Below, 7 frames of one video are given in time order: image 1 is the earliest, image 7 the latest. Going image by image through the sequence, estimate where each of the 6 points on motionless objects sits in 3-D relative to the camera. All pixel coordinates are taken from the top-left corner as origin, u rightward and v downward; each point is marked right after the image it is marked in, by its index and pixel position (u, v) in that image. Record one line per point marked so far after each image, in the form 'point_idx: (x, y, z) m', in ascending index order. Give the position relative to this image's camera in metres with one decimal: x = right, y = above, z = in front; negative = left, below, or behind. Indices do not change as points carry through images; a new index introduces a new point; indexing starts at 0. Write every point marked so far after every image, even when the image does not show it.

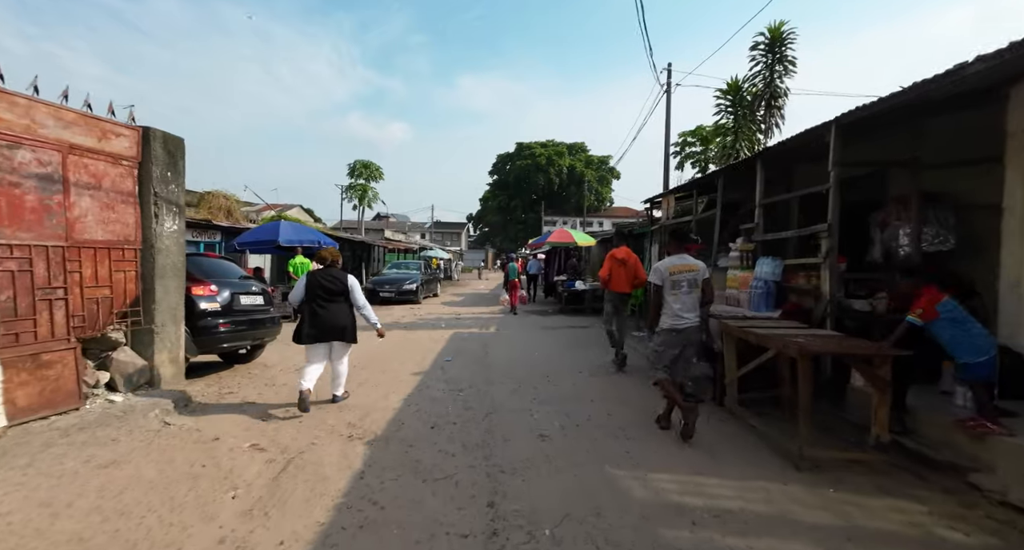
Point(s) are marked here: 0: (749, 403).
0: (+2.2, -1.2, +4.6) m
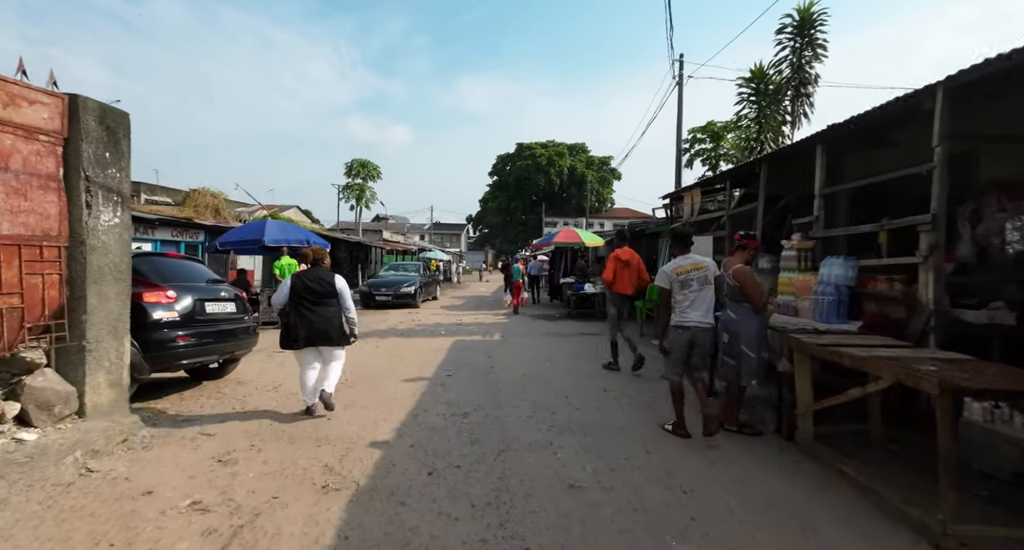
0: (+2.3, -1.2, +3.7) m
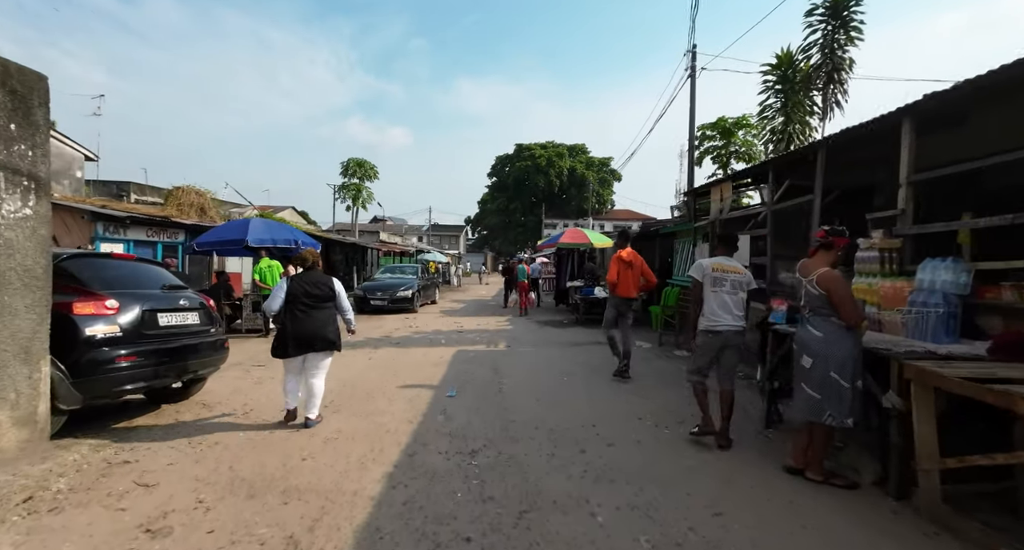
0: (+2.5, -1.3, +2.8) m
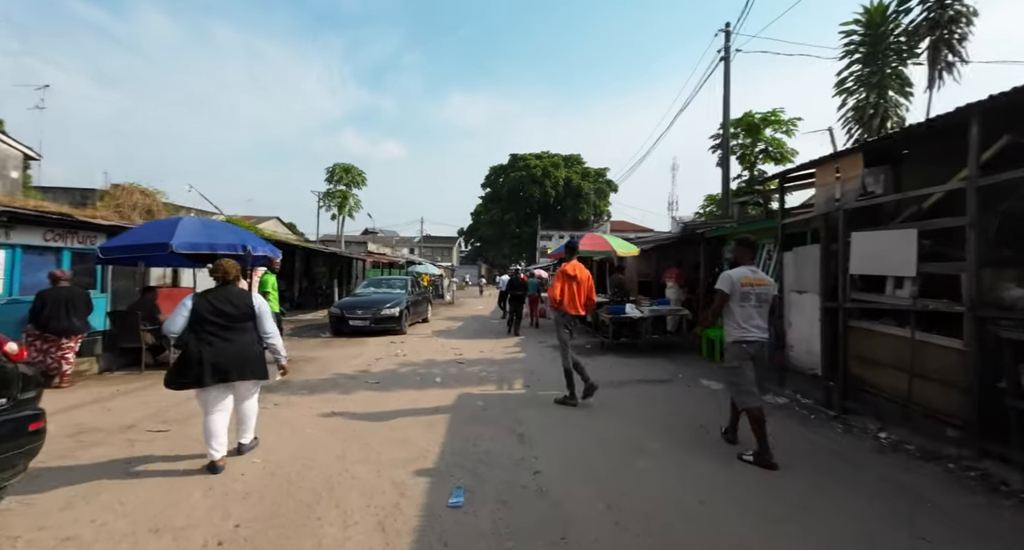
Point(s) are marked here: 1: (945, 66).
0: (+2.9, -1.3, +0.4) m
1: (+6.8, +3.3, +7.7) m
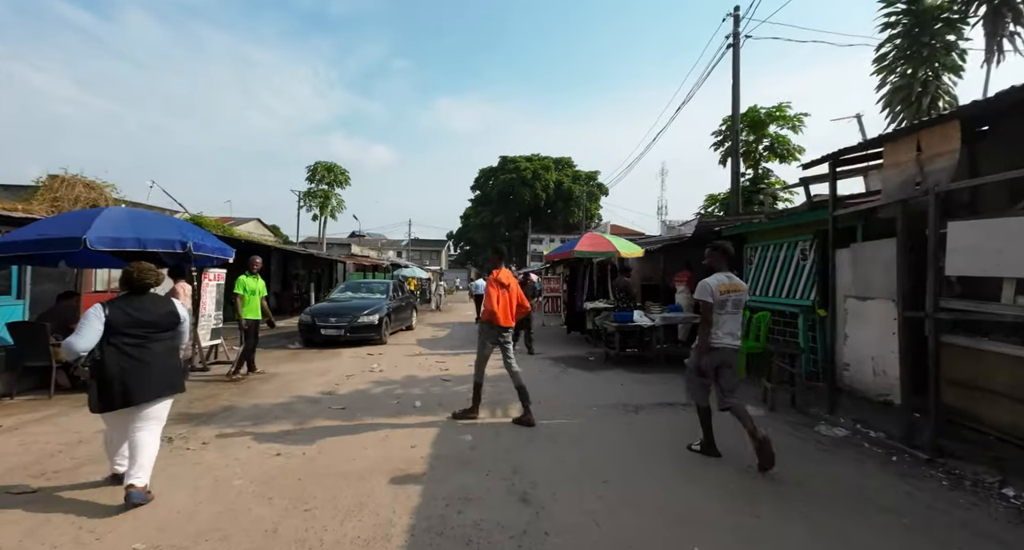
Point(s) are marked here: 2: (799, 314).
0: (+2.9, -1.3, -0.8) m
1: (+6.7, +3.2, +6.6) m
2: (+4.1, -0.6, +7.1) m
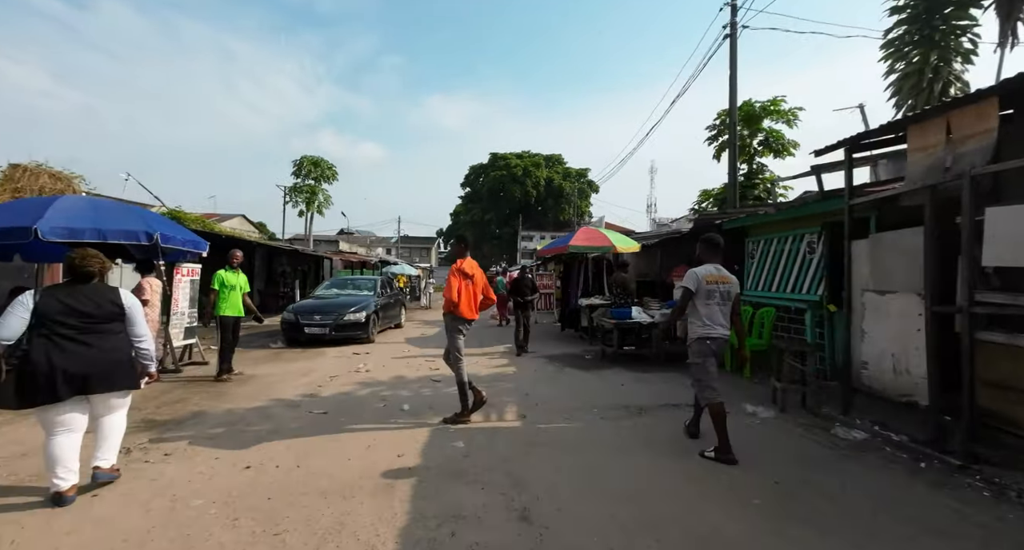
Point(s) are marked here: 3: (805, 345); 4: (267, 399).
0: (+3.0, -1.2, -1.1) m
1: (+6.6, +3.3, +6.4) m
2: (+4.1, -0.5, +6.8) m
3: (+3.5, -0.8, +5.8) m
4: (-2.9, -1.5, +5.8) m
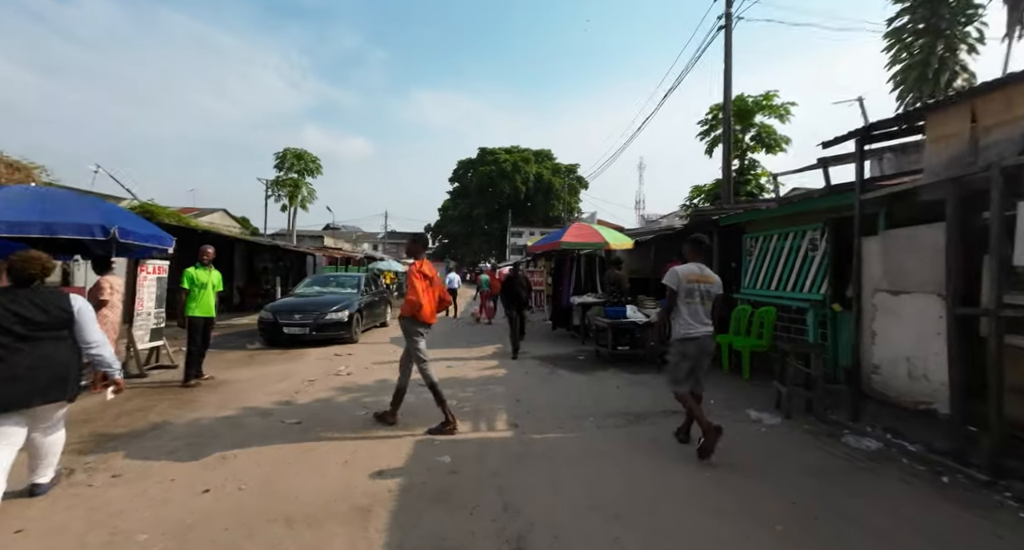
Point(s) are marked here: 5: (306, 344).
0: (+3.1, -1.3, -1.4) m
1: (+6.5, +3.3, +6.1) m
2: (+3.9, -0.4, +6.5) m
3: (+3.4, -0.8, +5.5) m
4: (-3.0, -1.5, +5.4) m
5: (-4.2, -1.4, +10.1) m
